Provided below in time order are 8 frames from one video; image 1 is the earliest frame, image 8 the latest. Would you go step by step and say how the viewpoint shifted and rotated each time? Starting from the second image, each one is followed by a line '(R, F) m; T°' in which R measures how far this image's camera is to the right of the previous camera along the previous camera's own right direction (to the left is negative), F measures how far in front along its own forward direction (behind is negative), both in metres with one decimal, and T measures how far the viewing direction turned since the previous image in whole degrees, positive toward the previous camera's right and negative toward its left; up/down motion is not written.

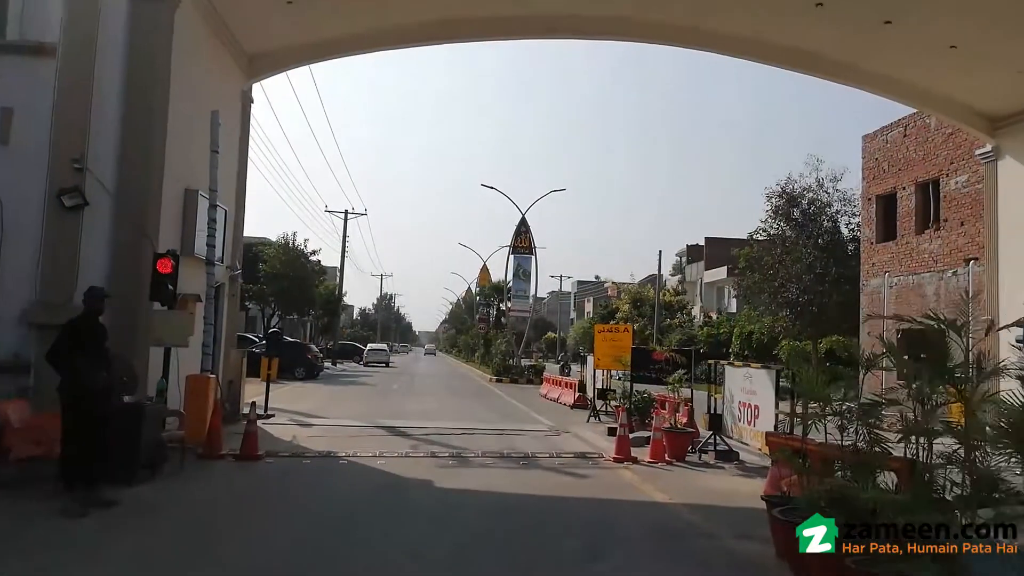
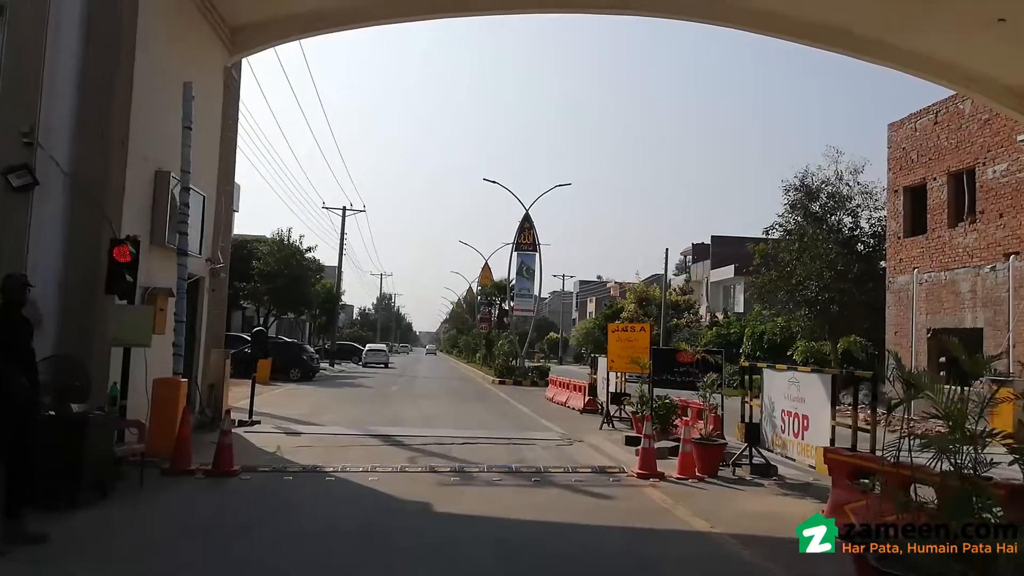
(-0.2, +1.5) m; 0°
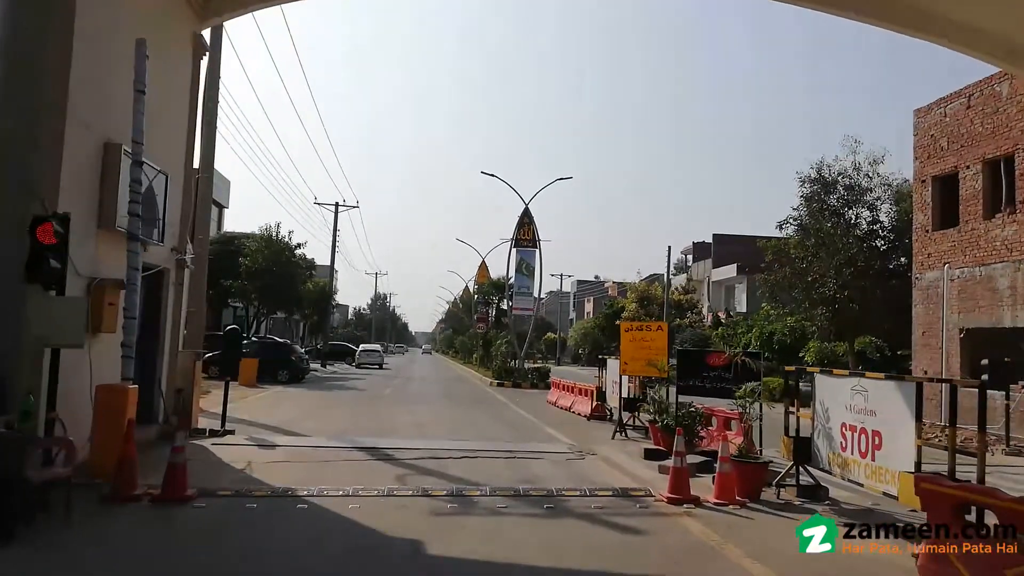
(-0.2, +1.7) m; 0°
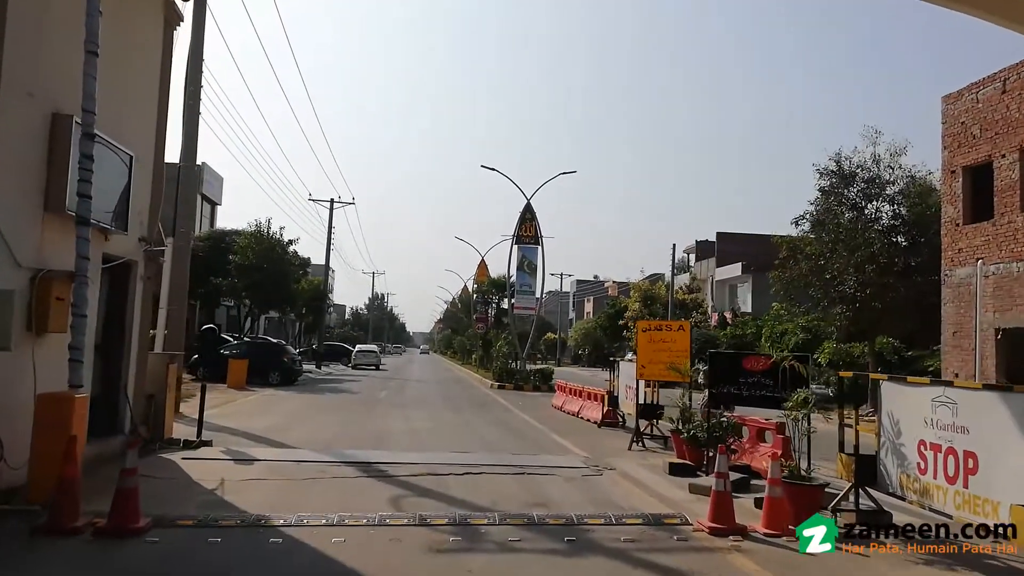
(-0.2, +1.4) m; 0°
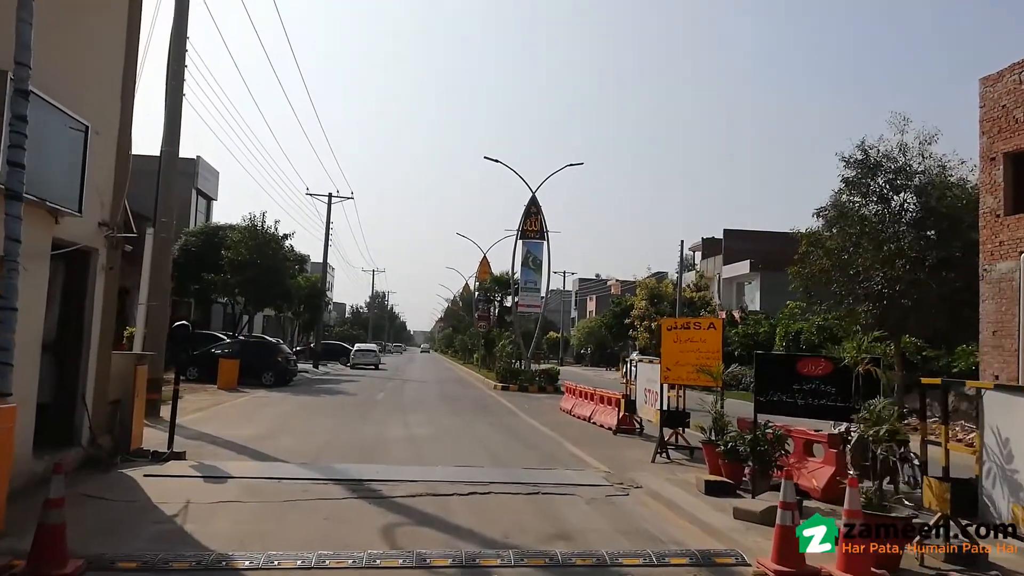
(-0.2, +1.5) m; 0°
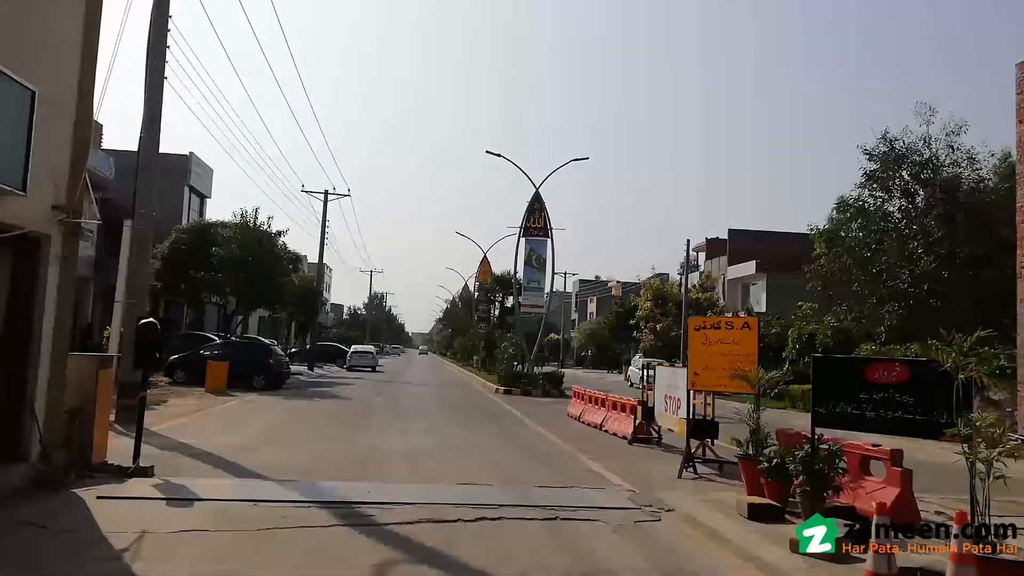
(-0.2, +1.3) m; 0°
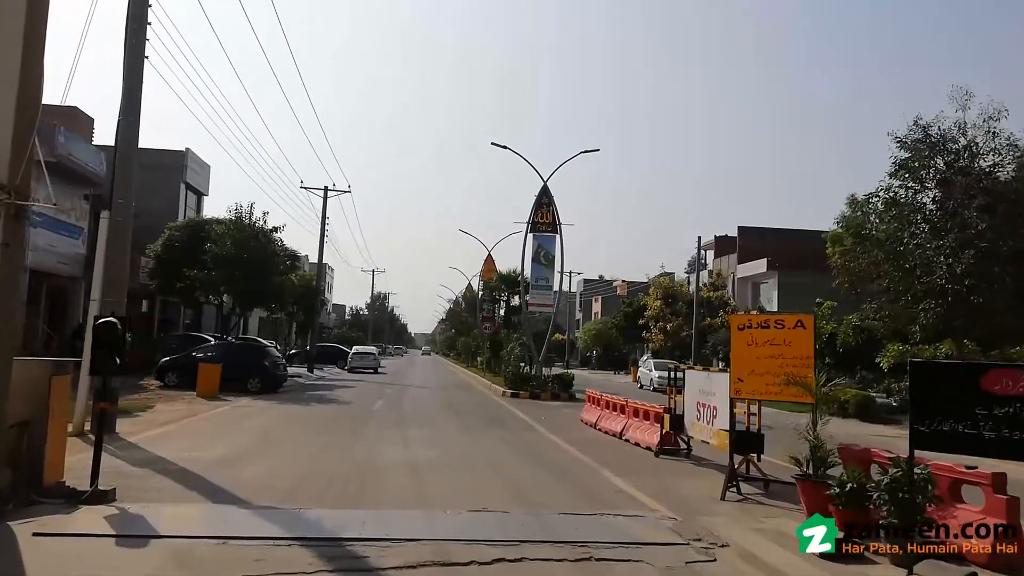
(-0.2, +1.4) m; 0°
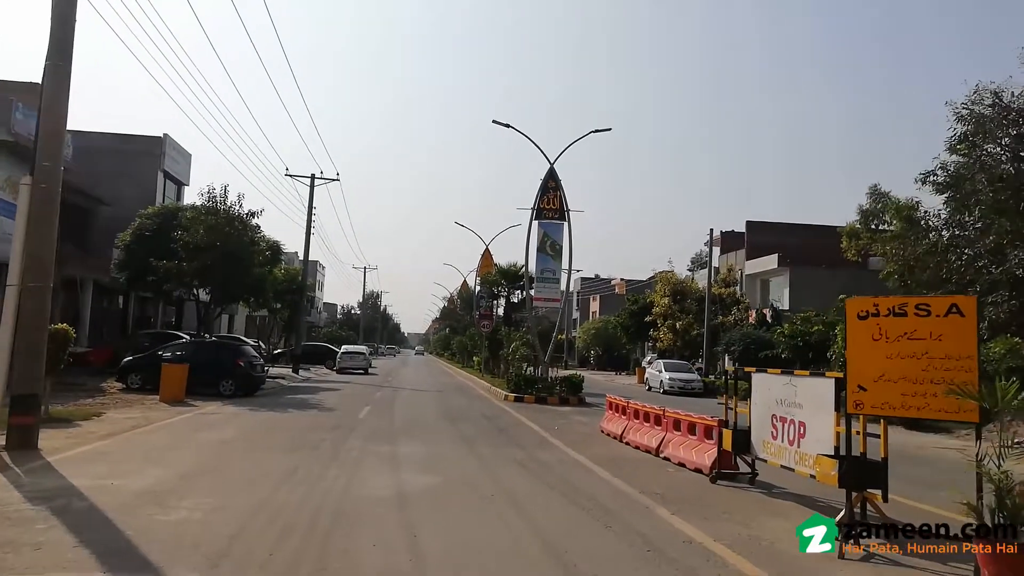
(-0.4, +2.8) m; +1°
